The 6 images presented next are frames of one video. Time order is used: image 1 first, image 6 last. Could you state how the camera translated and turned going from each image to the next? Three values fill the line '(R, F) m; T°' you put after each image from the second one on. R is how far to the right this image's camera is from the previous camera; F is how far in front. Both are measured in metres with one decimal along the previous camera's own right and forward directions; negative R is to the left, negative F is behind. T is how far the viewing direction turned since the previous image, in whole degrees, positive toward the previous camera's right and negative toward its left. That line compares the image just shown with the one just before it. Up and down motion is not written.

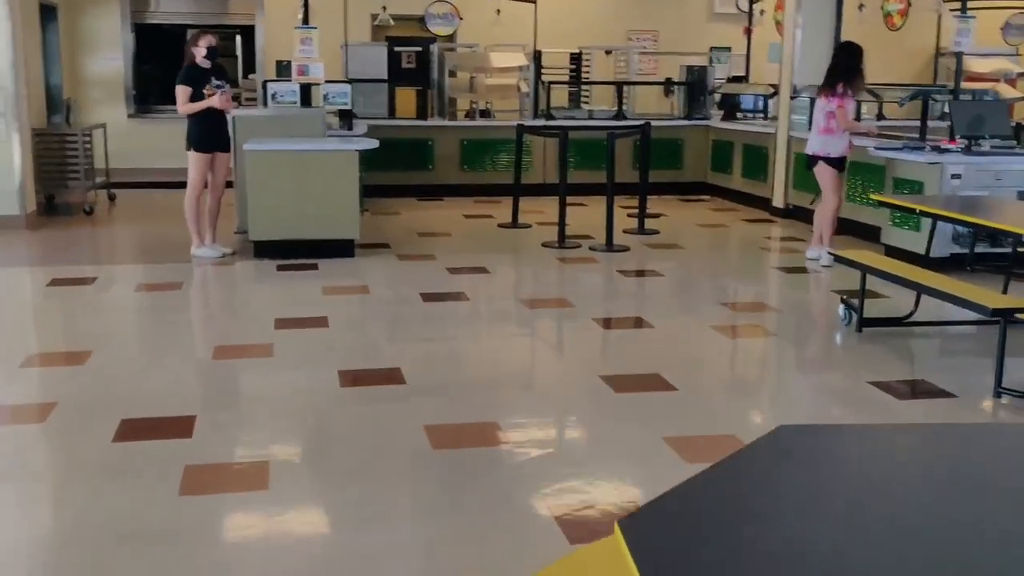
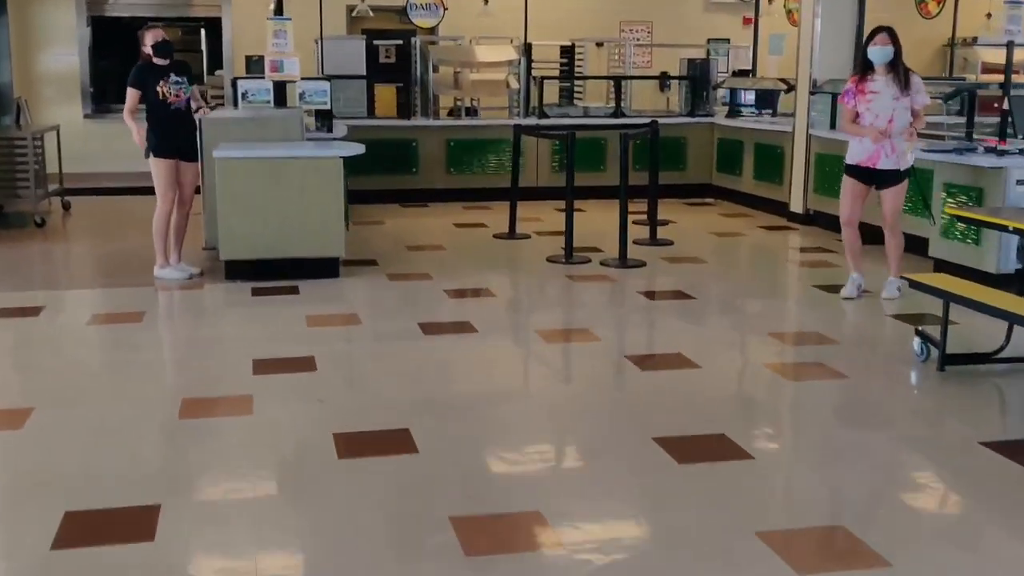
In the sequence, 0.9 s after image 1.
(-0.1, +0.6) m; +1°
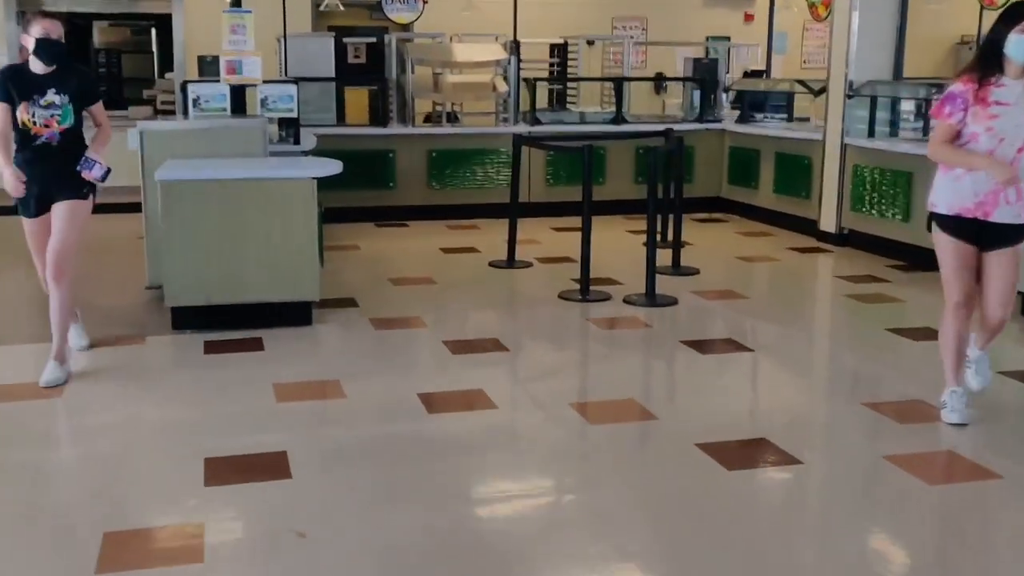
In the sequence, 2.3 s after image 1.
(-0.2, +0.8) m; +2°
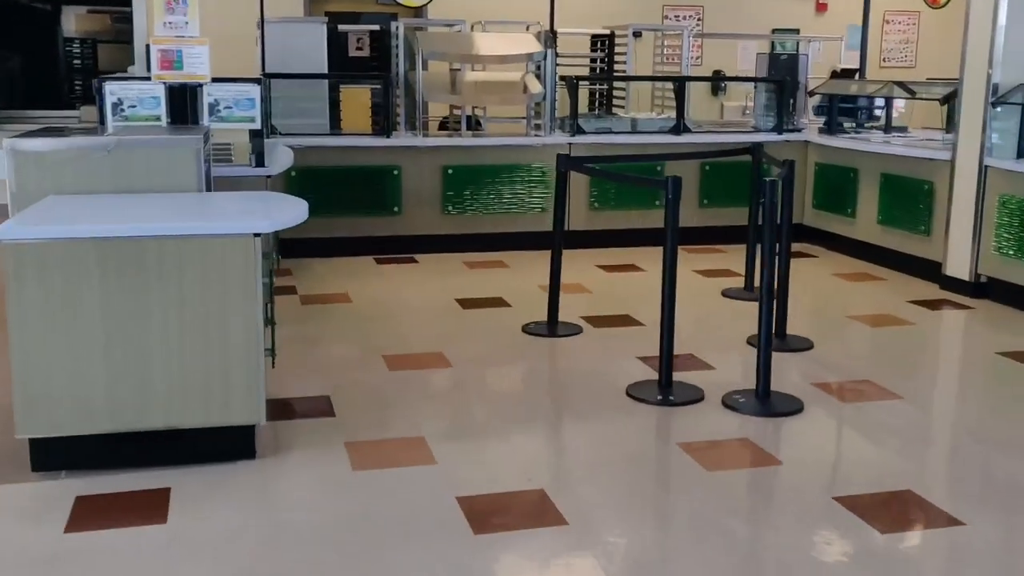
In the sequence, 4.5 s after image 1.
(-0.1, +1.4) m; -1°
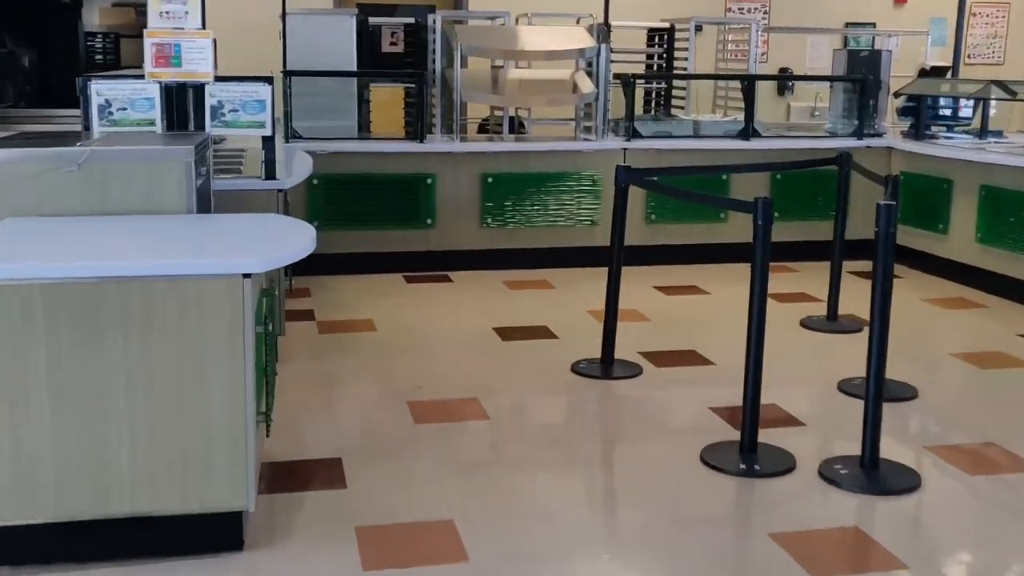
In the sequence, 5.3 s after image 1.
(0.0, +0.6) m; -2°
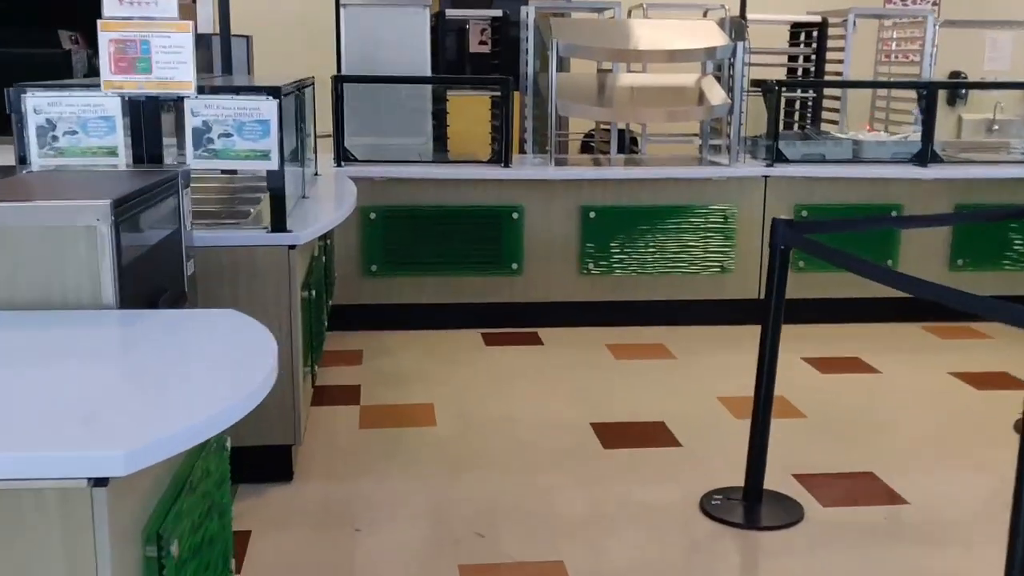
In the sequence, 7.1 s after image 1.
(0.0, +1.1) m; -5°
